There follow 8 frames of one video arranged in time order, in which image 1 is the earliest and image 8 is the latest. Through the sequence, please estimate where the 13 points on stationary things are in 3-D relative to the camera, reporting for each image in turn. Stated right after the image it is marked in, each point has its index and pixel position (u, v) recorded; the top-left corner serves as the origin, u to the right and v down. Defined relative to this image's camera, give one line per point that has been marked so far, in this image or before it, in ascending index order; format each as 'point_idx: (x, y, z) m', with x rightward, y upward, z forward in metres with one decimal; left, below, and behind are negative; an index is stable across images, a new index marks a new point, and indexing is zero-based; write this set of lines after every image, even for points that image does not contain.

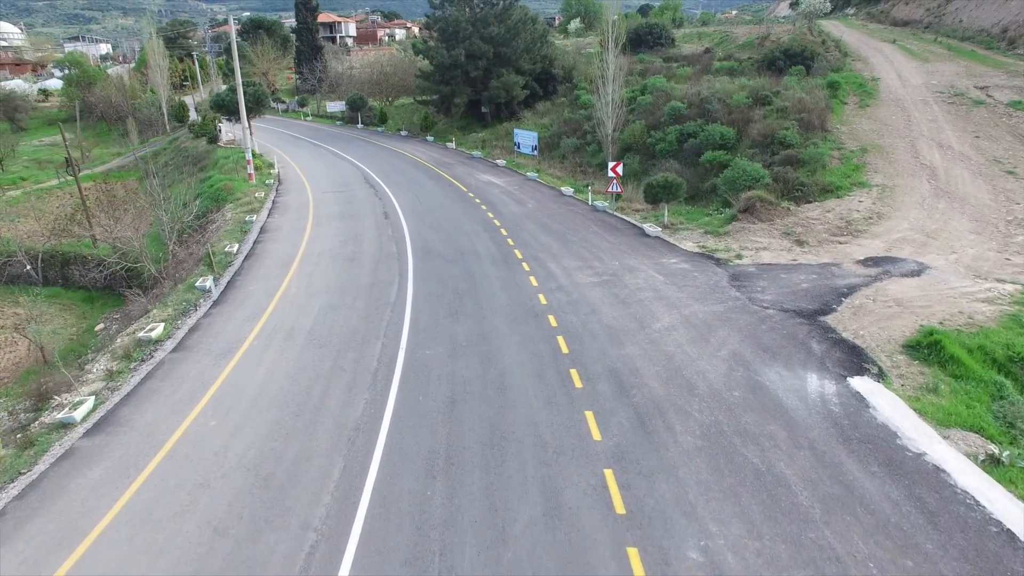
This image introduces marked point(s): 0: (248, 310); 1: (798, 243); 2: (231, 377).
0: (-5.3, -0.5, +13.3) m
1: (+6.9, +1.1, +15.9) m
2: (-4.5, -1.4, +10.5) m
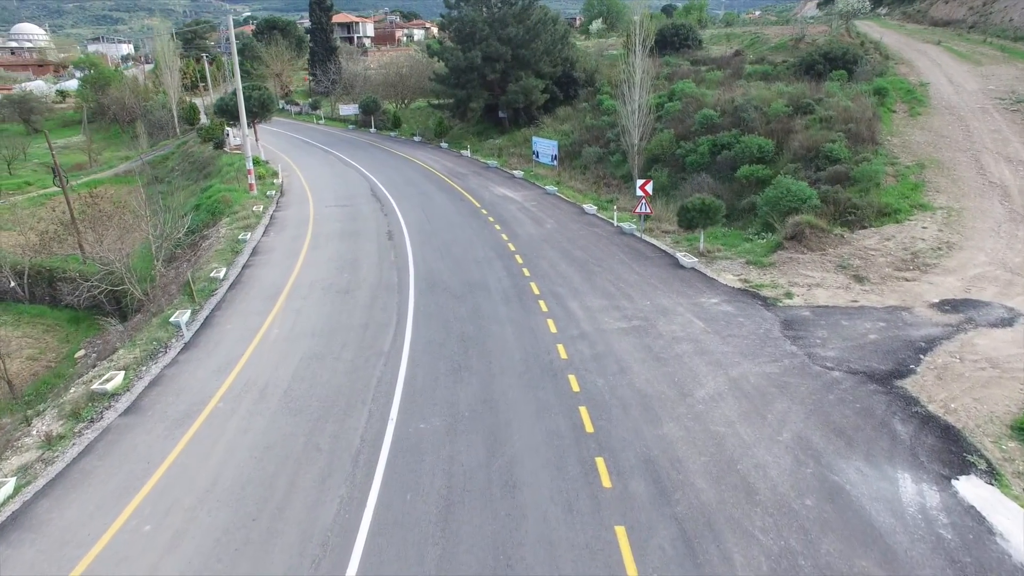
0: (-5.1, -1.3, +11.5) m
1: (+7.2, +0.2, +13.7) m
2: (-4.3, -2.2, +8.7) m
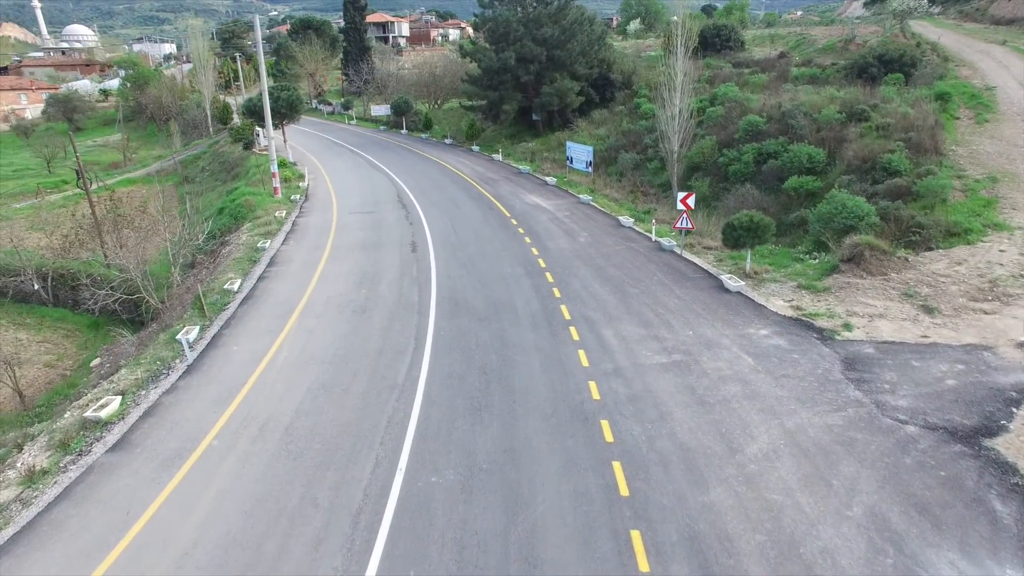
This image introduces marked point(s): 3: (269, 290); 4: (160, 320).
0: (-4.7, -1.6, +10.6) m
1: (+7.7, -0.4, +12.3) m
2: (-4.1, -2.6, +7.8) m
3: (-5.7, 0.0, +15.4) m
4: (-8.5, -0.8, +16.0) m
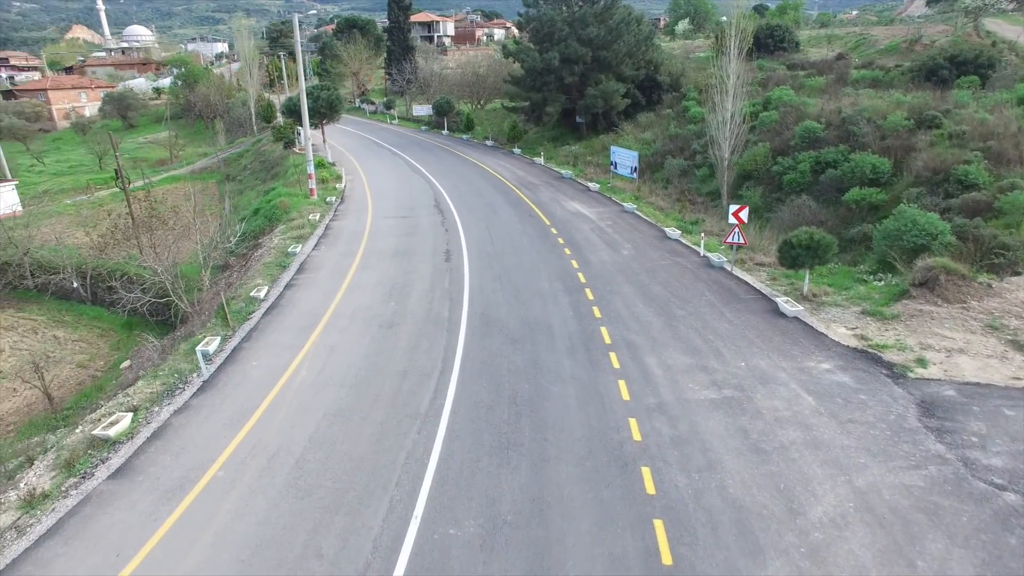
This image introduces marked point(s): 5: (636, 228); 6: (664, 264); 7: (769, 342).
0: (-4.2, -1.8, +10.0) m
1: (+8.3, -0.9, +10.9) m
2: (-3.8, -2.8, +7.1) m
3: (-4.9, -0.2, +14.9) m
4: (-7.7, -0.9, +15.6) m
5: (+3.6, +1.8, +19.4) m
6: (+3.6, +0.6, +15.9) m
7: (+4.5, -0.9, +11.5) m
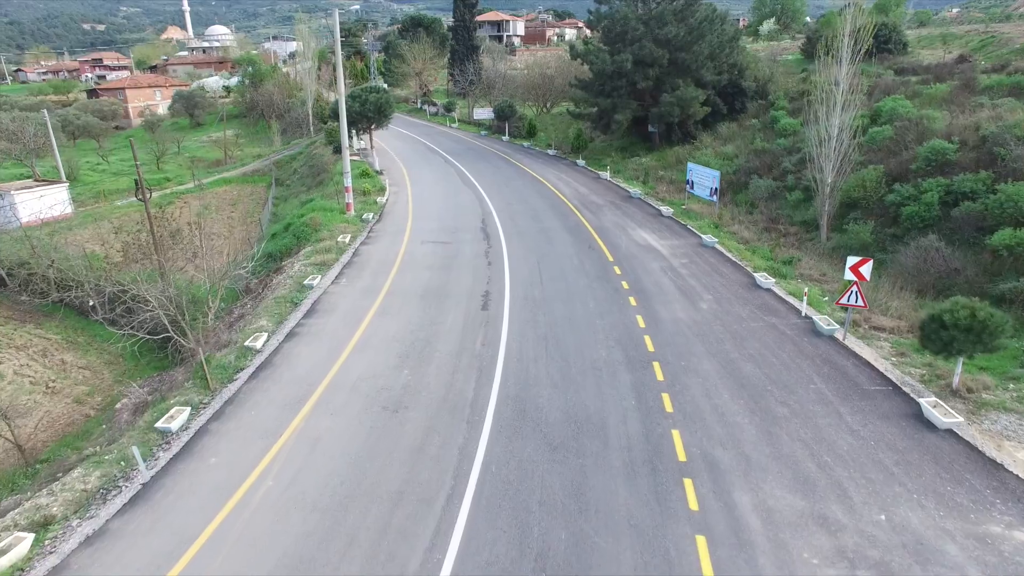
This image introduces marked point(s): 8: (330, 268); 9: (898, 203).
0: (-3.9, -2.8, +7.3) m
1: (+8.6, -2.4, +7.0) m
2: (-3.8, -3.8, +4.4) m
3: (-4.0, -1.2, +12.2) m
4: (-6.8, -1.8, +13.2) m
5: (+4.9, +0.4, +15.9) m
6: (+4.6, -0.7, +12.5) m
7: (+4.9, -2.3, +8.0) m
8: (-4.8, +0.6, +17.5) m
9: (+10.6, +2.3, +18.2) m
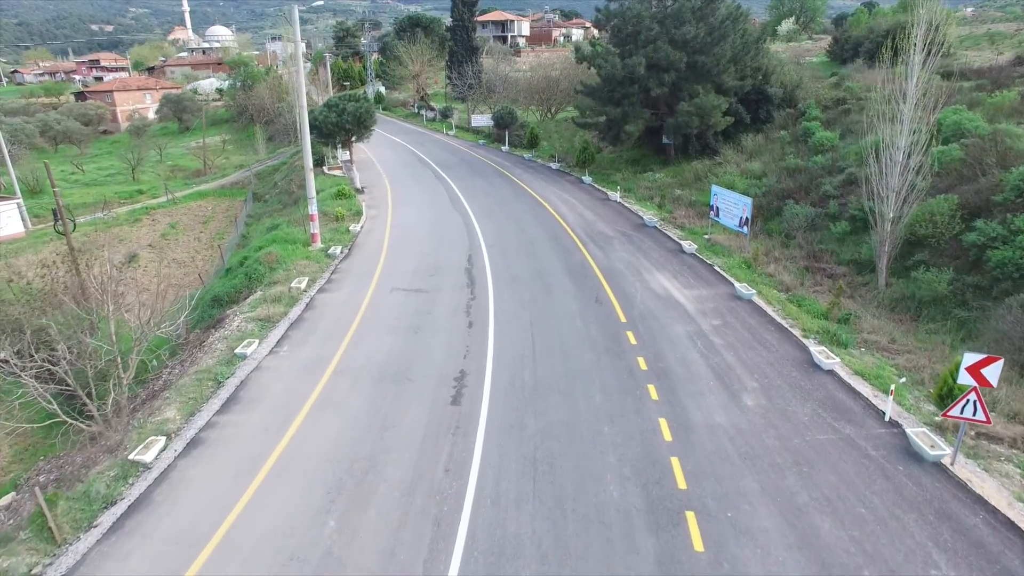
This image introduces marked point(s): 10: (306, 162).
0: (-4.3, -4.2, +3.9) m
1: (+8.3, -3.8, +3.5) m
2: (-4.2, -5.2, +1.0) m
3: (-4.4, -2.6, +8.8) m
4: (-7.1, -3.1, +9.8) m
5: (+4.6, -0.9, +12.4) m
6: (+4.2, -2.1, +9.0) m
7: (+4.5, -3.6, +4.5) m
8: (-5.1, -0.8, +14.1) m
9: (+10.4, +0.9, +14.6) m
10: (-6.1, +3.8, +19.6) m
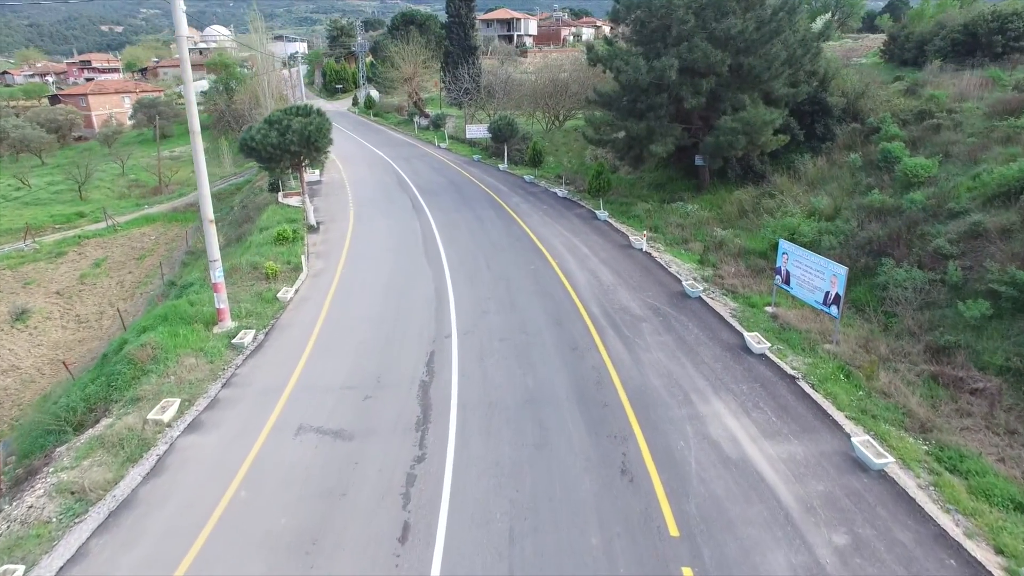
0: (-4.8, -6.3, -1.9) m
1: (+7.7, -6.0, -2.5) m
2: (-4.8, -7.3, -4.8) m
3: (-4.8, -4.7, +3.0) m
4: (-7.6, -5.2, +4.1) m
5: (+4.2, -3.1, +6.5) m
6: (+3.8, -4.2, +3.0) m
7: (+4.0, -5.8, -1.5) m
8: (-5.5, -2.9, +8.3) m
9: (+10.0, -1.2, +8.6) m
10: (-6.4, +1.7, +13.9) m
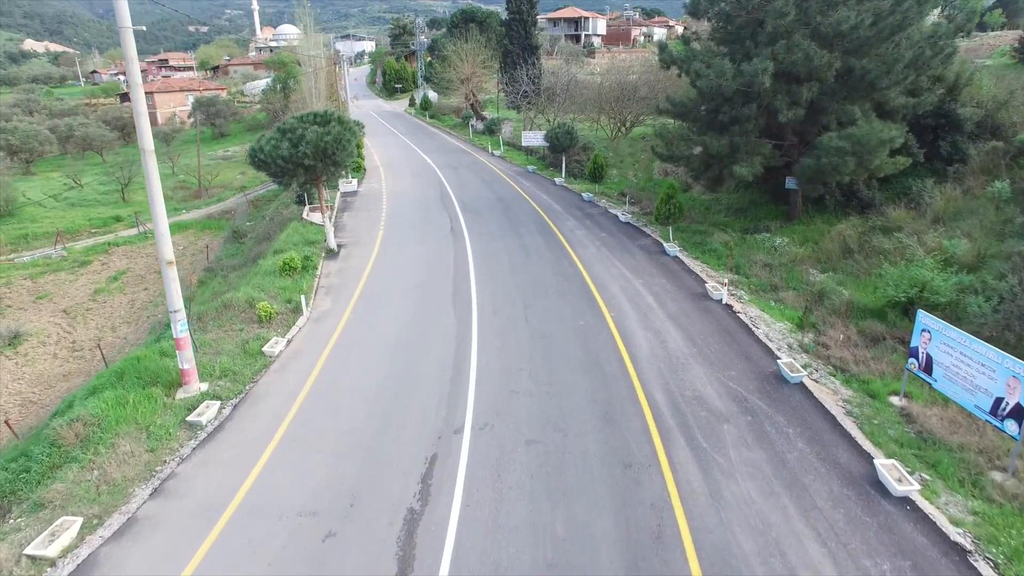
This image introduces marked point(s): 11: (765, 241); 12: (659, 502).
0: (-5.9, -7.3, -4.8) m
1: (+6.5, -7.4, -6.5) m
2: (-6.2, -8.3, -7.7) m
3: (-5.4, -5.7, +0.1) m
4: (-8.1, -6.1, +1.4) m
5: (+3.9, -4.4, +2.7) m
6: (+3.1, -5.6, -0.7) m
7: (+2.9, -7.1, -5.2) m
8: (-5.5, -3.9, +5.4) m
9: (+10.0, -2.8, +4.3) m
10: (-5.7, +0.8, +11.0) m
11: (+7.1, +1.2, +18.5) m
12: (+1.8, -2.7, +7.9) m
